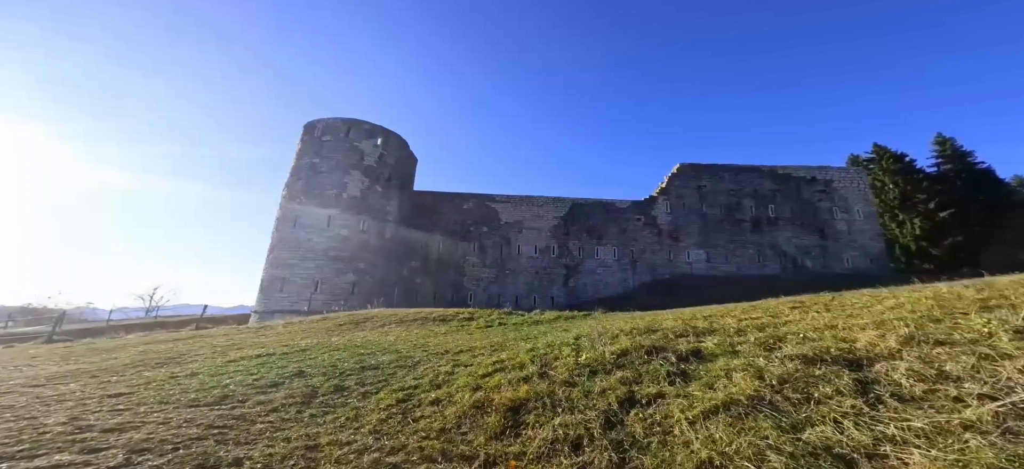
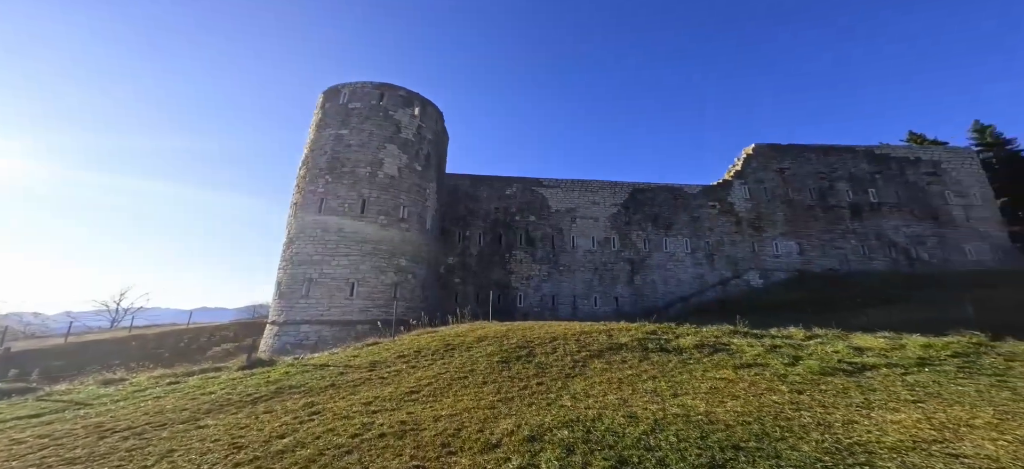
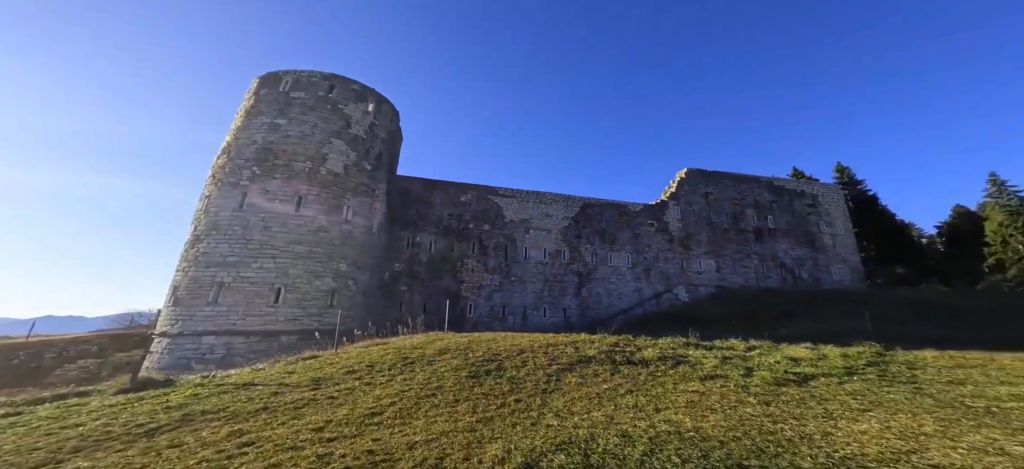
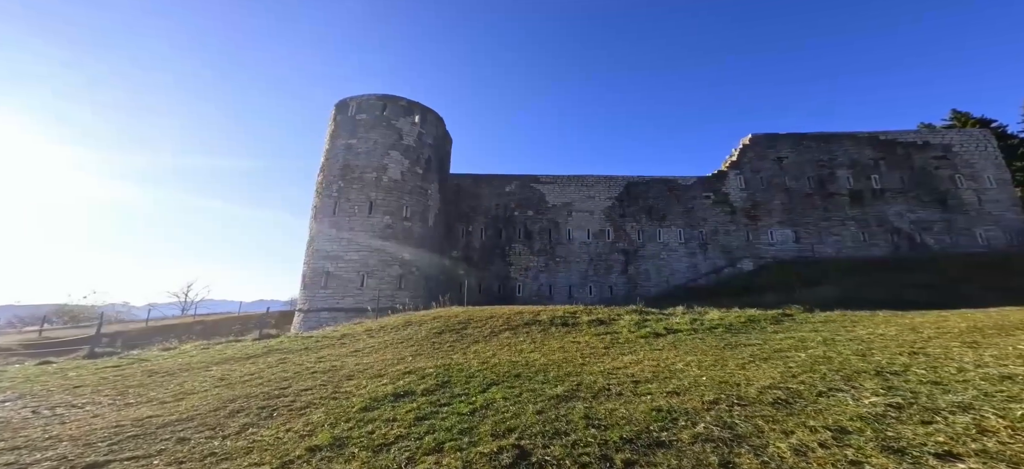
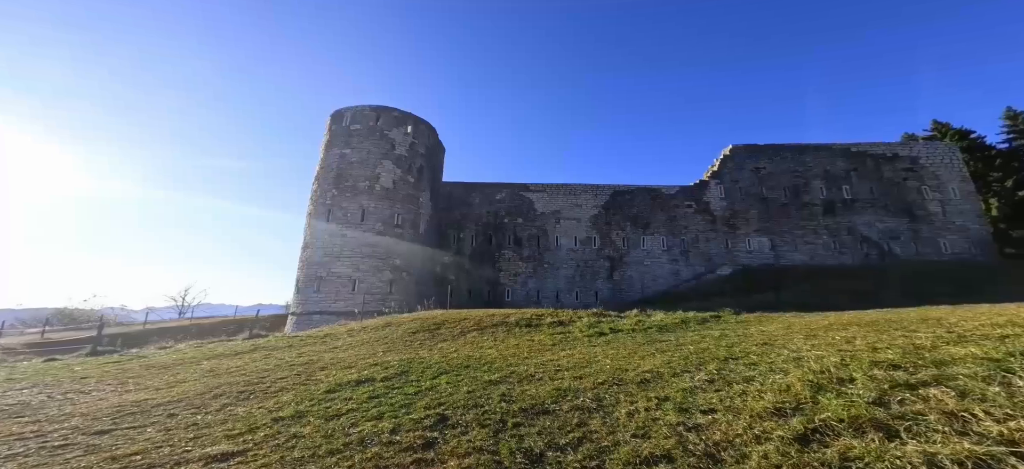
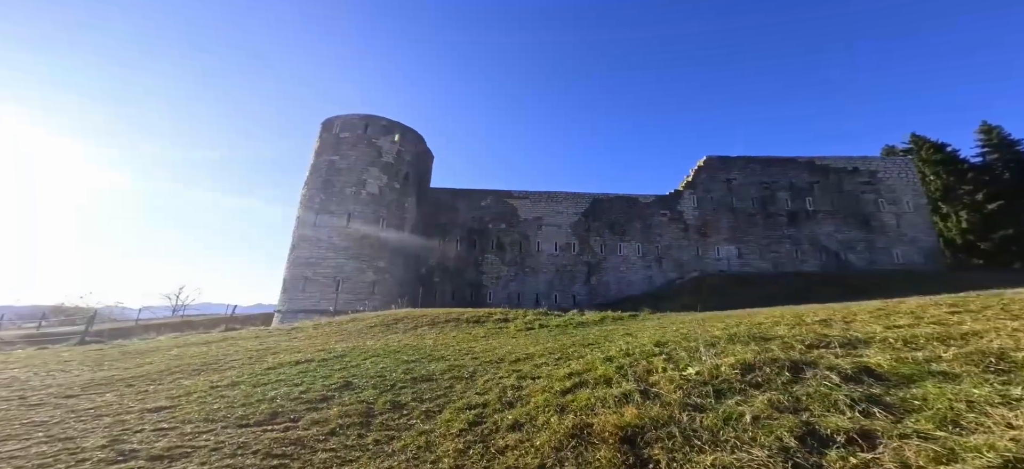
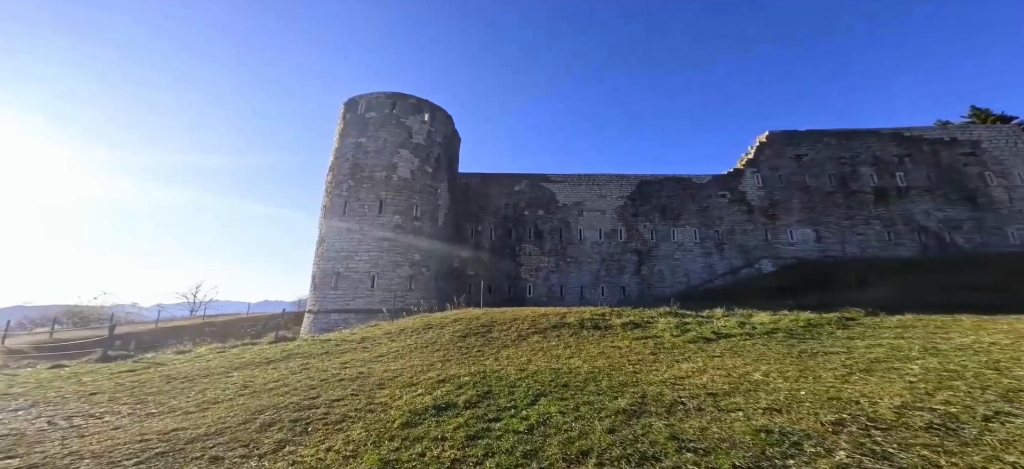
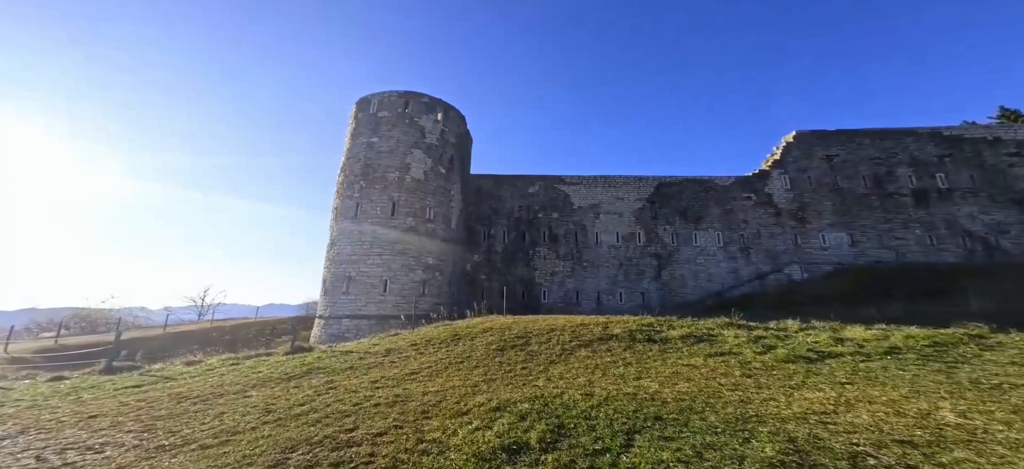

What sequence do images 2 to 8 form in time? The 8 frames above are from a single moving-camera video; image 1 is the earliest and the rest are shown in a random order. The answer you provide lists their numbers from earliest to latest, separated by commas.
6, 5, 4, 7, 8, 2, 3
